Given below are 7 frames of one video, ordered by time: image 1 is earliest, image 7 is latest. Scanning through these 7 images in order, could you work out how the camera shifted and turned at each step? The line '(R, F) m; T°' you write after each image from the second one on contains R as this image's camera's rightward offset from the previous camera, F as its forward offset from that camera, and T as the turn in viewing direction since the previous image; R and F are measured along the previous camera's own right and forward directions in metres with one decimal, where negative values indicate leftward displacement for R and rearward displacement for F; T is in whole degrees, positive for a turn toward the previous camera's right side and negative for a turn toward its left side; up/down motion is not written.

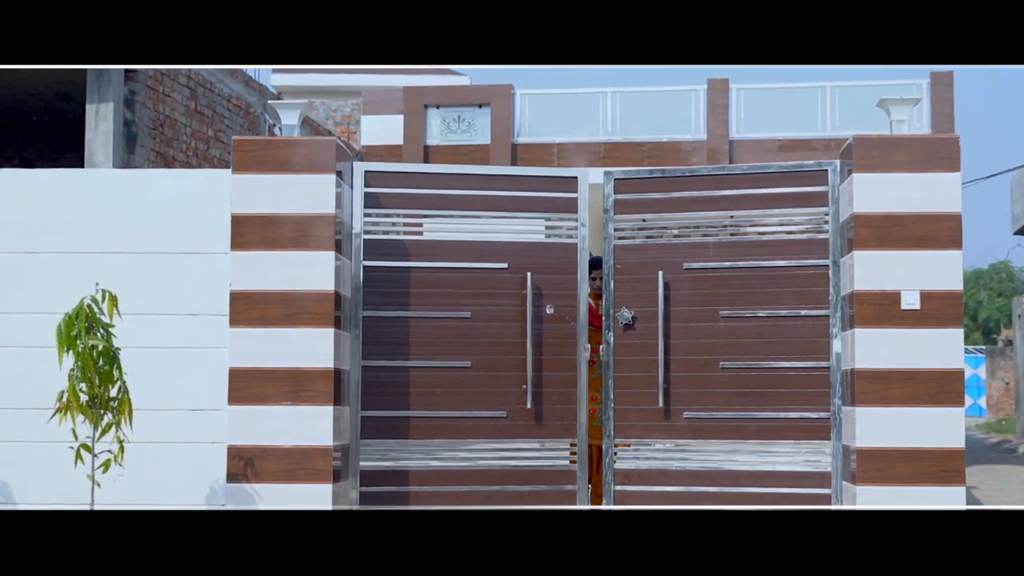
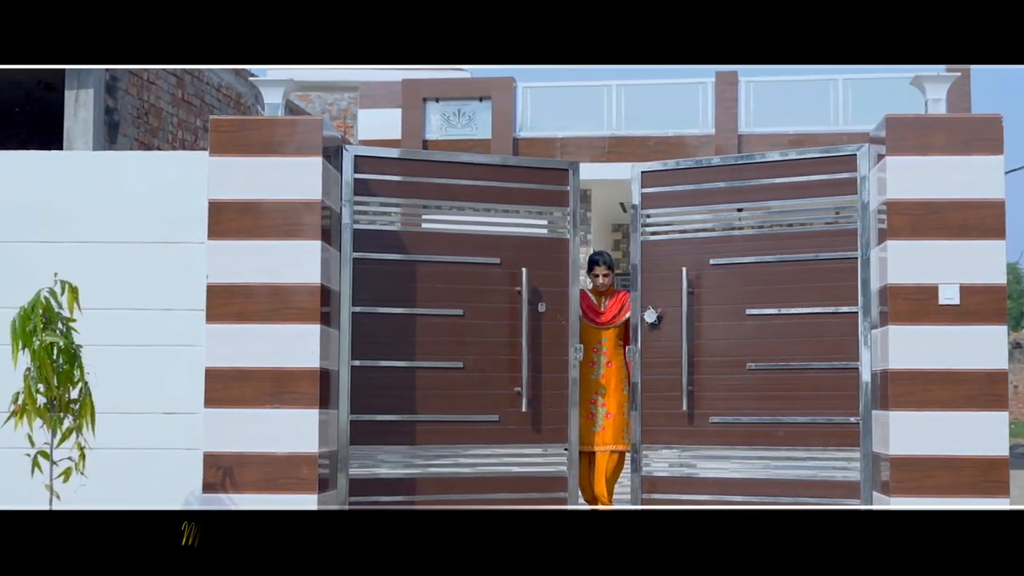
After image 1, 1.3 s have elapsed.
(0.0, +0.5) m; 0°
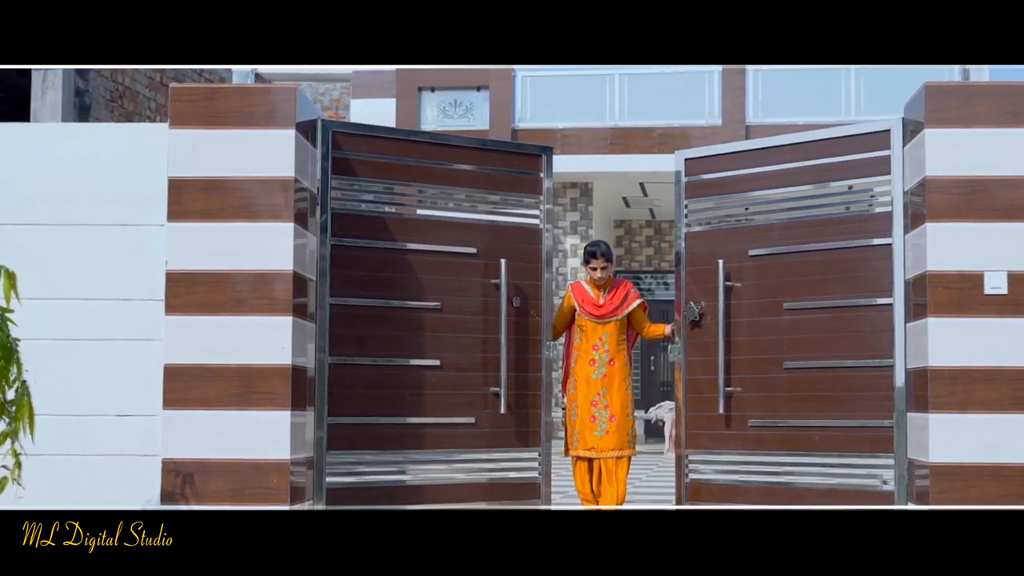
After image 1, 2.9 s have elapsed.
(0.0, +0.6) m; 0°
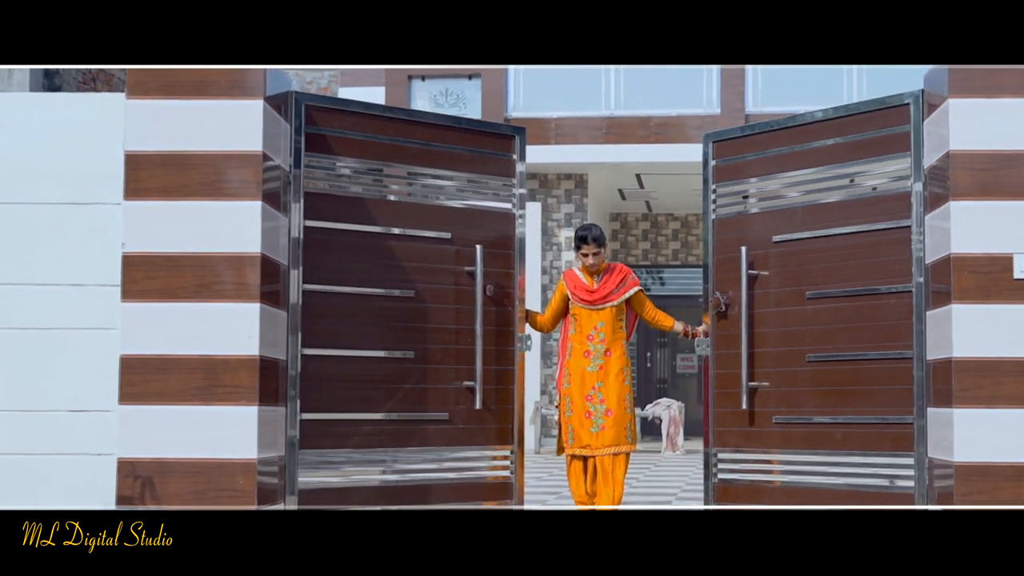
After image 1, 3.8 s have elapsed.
(0.0, +0.4) m; 0°
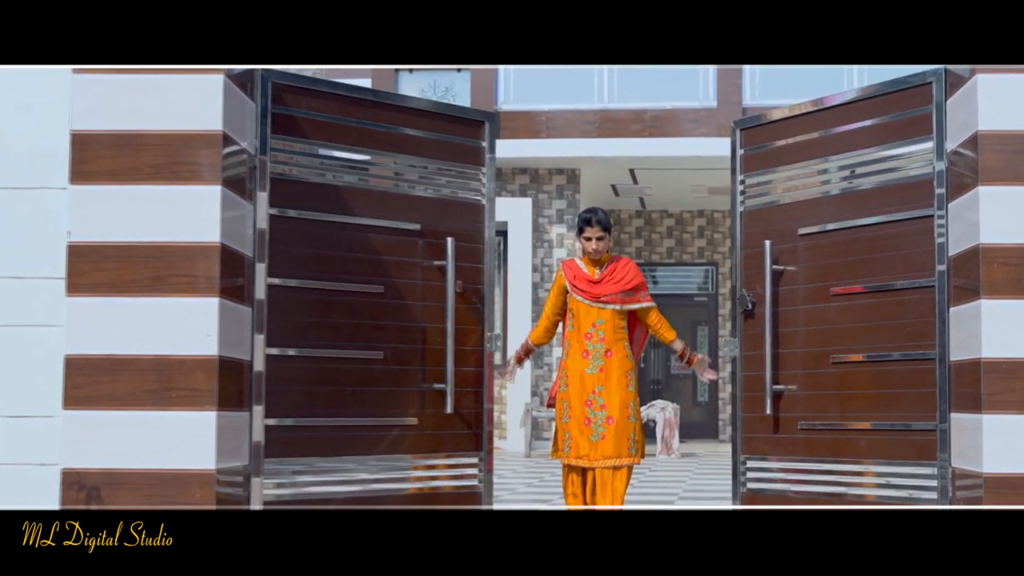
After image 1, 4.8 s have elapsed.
(0.0, +0.4) m; 0°
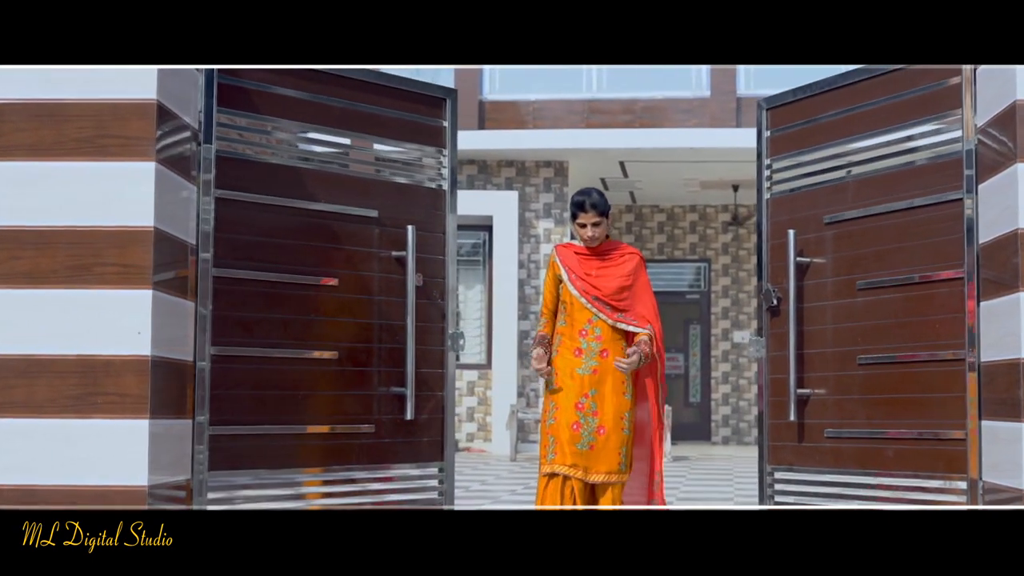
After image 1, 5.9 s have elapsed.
(0.0, +0.5) m; +1°
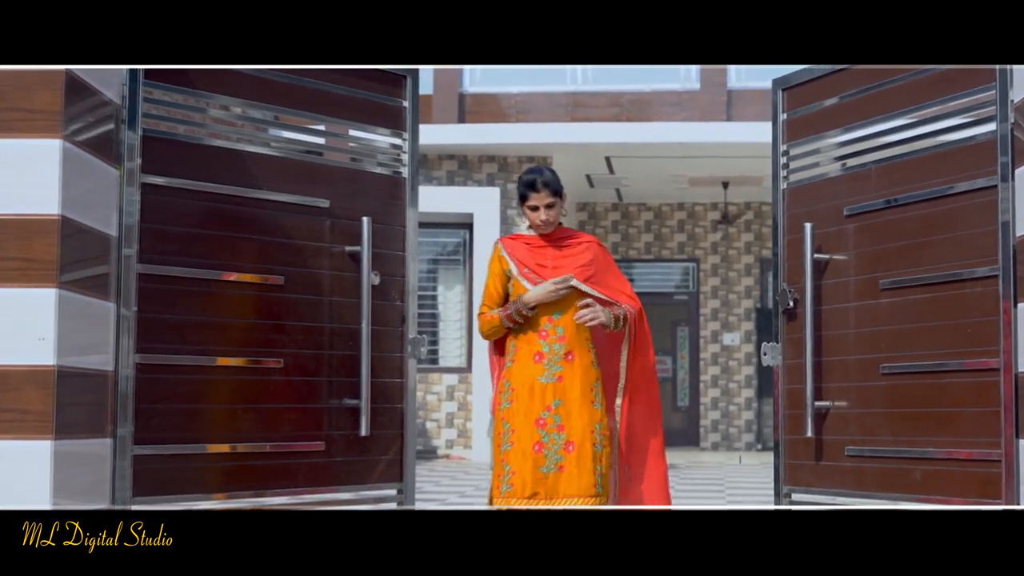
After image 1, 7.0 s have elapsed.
(+0.1, +0.5) m; +1°
